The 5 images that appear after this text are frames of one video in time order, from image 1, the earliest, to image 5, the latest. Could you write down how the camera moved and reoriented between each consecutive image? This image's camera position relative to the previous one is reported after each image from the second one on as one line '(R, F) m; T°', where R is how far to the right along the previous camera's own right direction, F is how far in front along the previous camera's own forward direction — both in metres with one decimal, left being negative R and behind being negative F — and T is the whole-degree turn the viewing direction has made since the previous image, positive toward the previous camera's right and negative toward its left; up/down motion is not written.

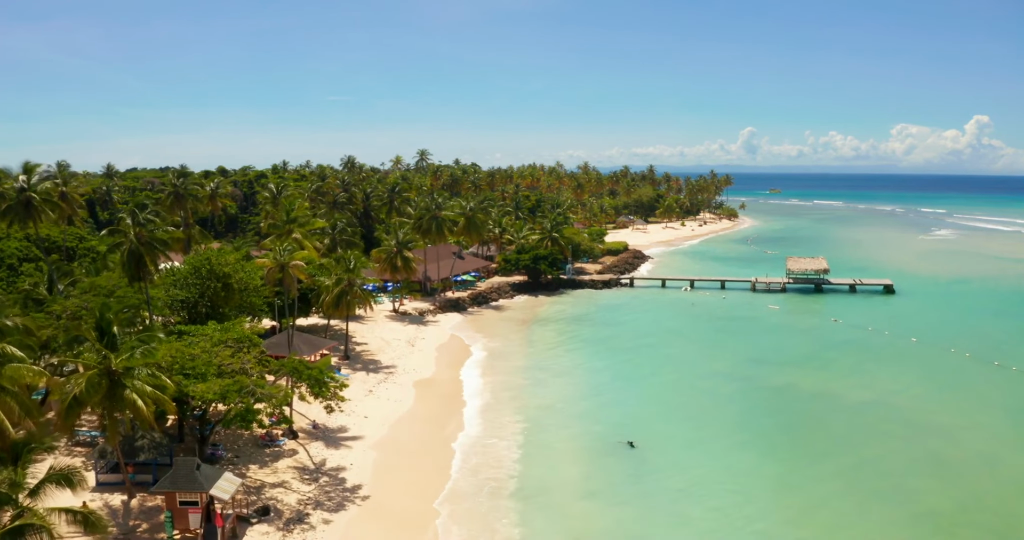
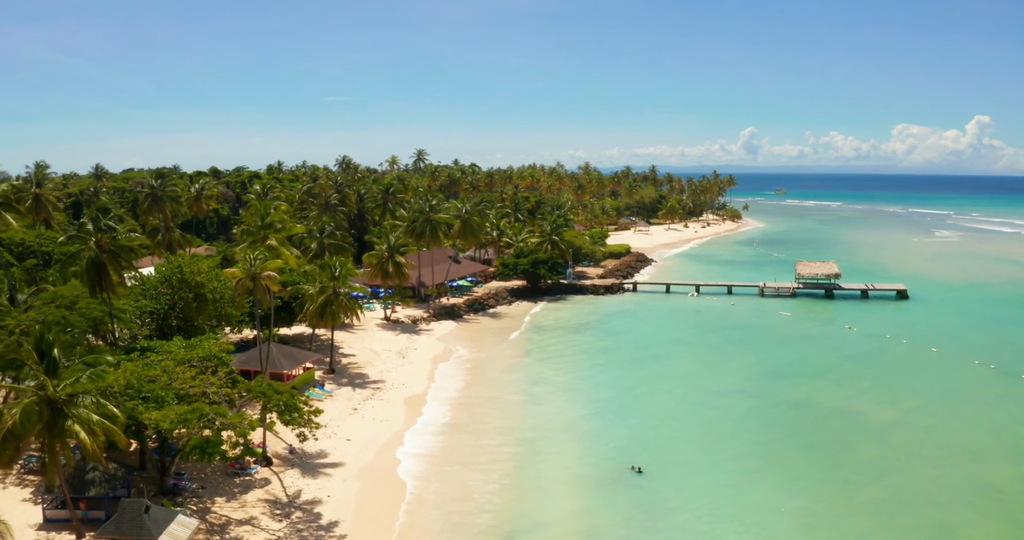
(+0.2, +2.5) m; 0°
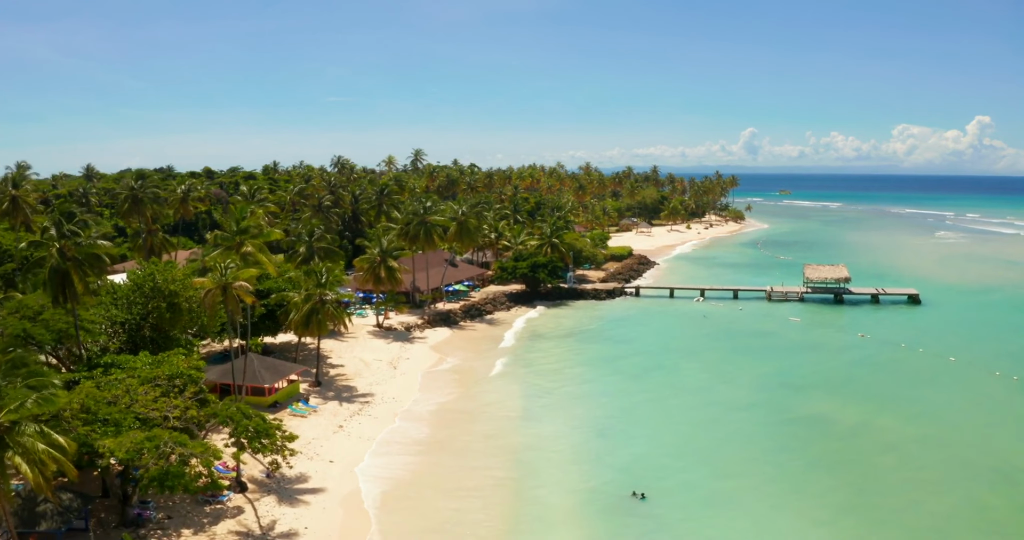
(+0.2, +2.0) m; 0°
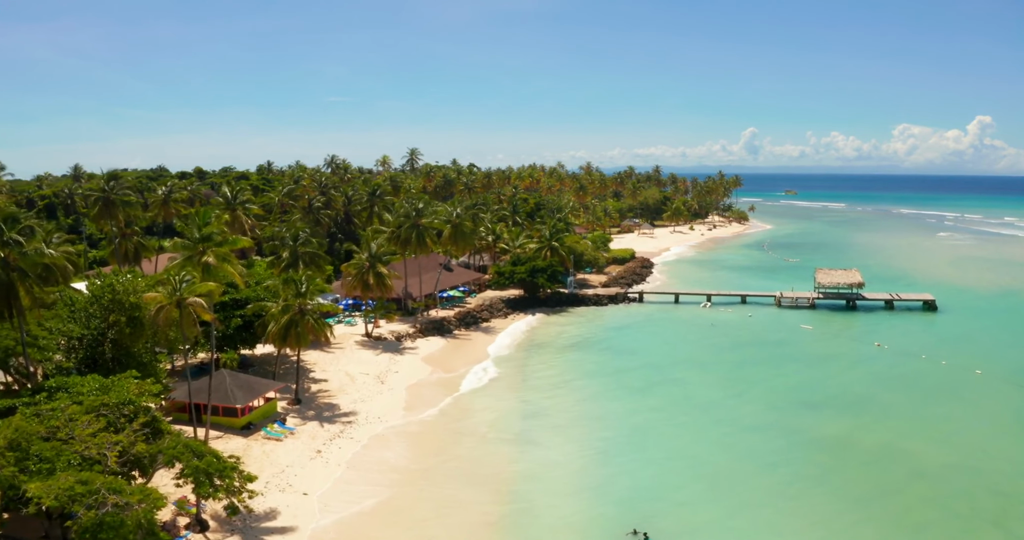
(+0.2, +2.6) m; 0°
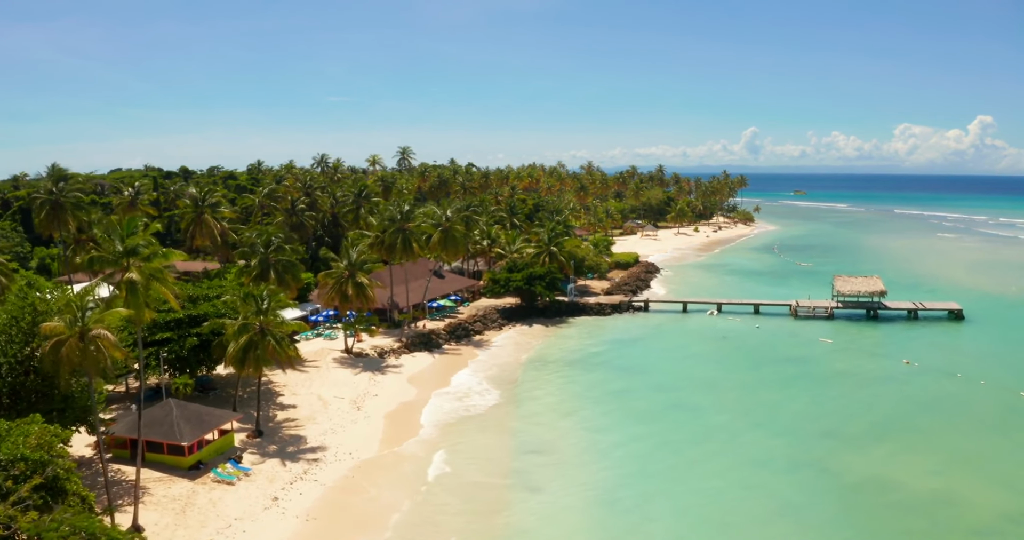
(+0.4, +3.9) m; 0°
